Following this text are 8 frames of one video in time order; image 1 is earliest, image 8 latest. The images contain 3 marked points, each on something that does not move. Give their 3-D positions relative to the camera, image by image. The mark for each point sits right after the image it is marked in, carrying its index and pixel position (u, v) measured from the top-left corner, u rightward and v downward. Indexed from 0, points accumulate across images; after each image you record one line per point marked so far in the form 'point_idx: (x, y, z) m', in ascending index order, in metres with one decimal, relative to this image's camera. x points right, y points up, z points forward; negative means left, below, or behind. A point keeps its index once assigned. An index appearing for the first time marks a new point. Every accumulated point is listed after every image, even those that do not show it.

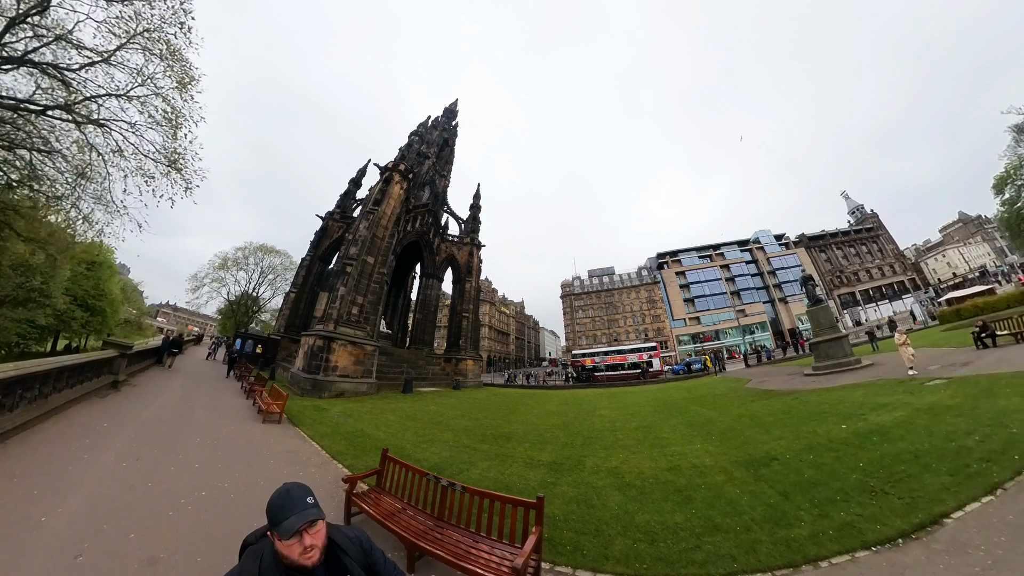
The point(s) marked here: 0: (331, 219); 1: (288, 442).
0: (-11.0, +3.7, +17.9) m
1: (-6.6, -4.4, +9.4) m
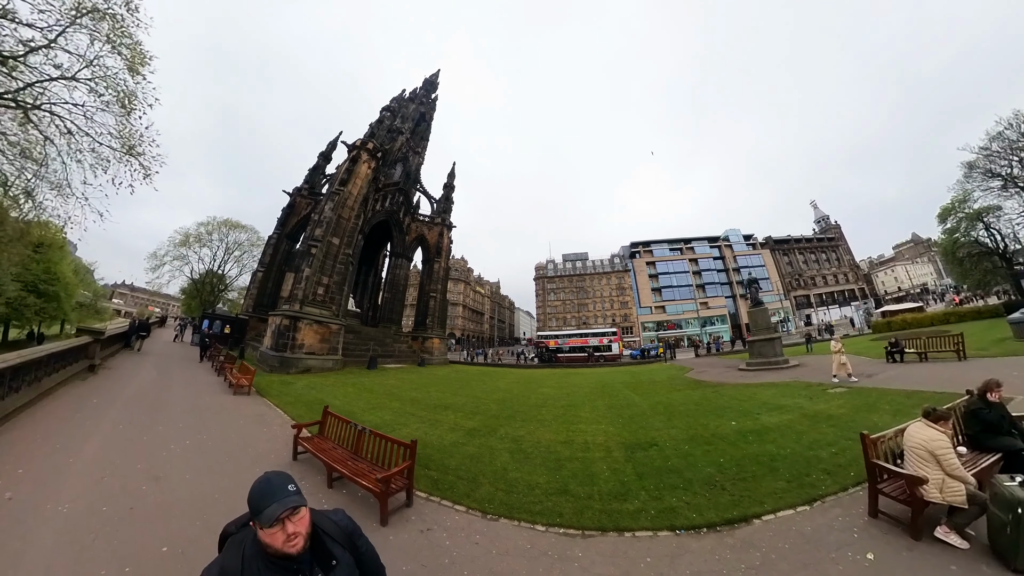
0: (-12.7, +5.4, +17.9) m
1: (-8.8, -4.0, +10.6) m
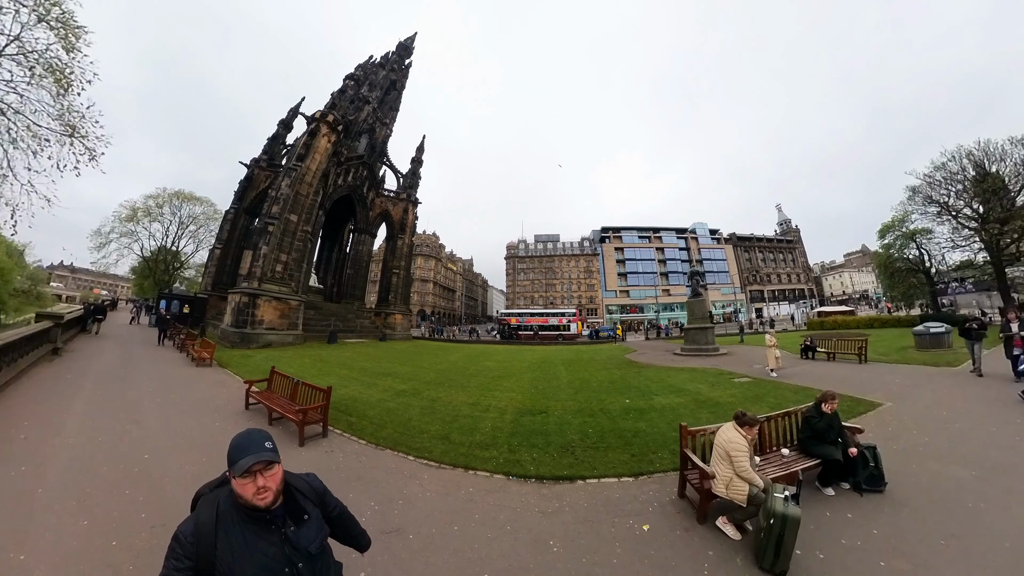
0: (-14.9, +7.1, +17.8) m
1: (-11.6, -3.4, +11.9) m
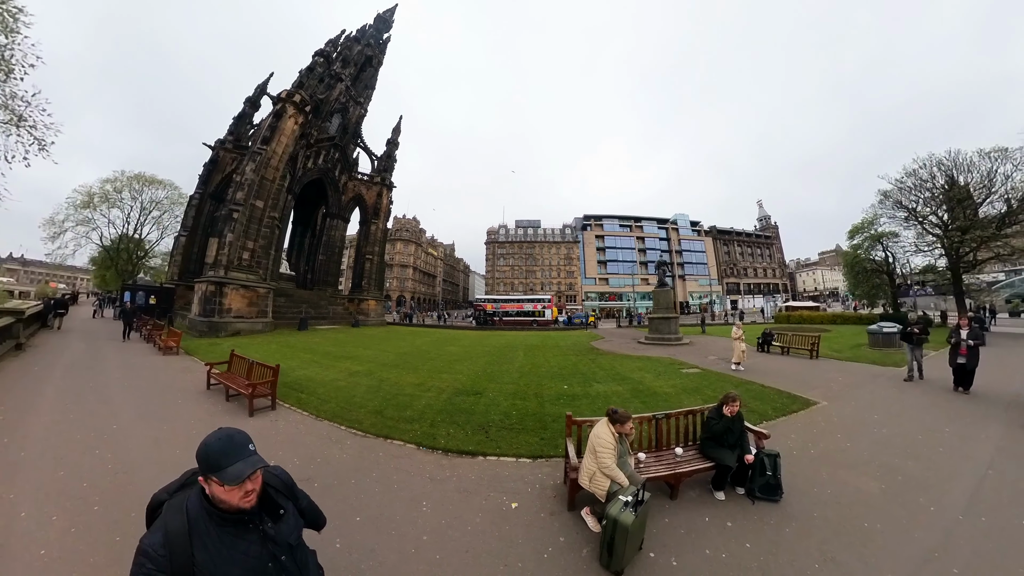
0: (-16.4, +8.1, +17.2) m
1: (-13.3, -3.0, +12.2) m
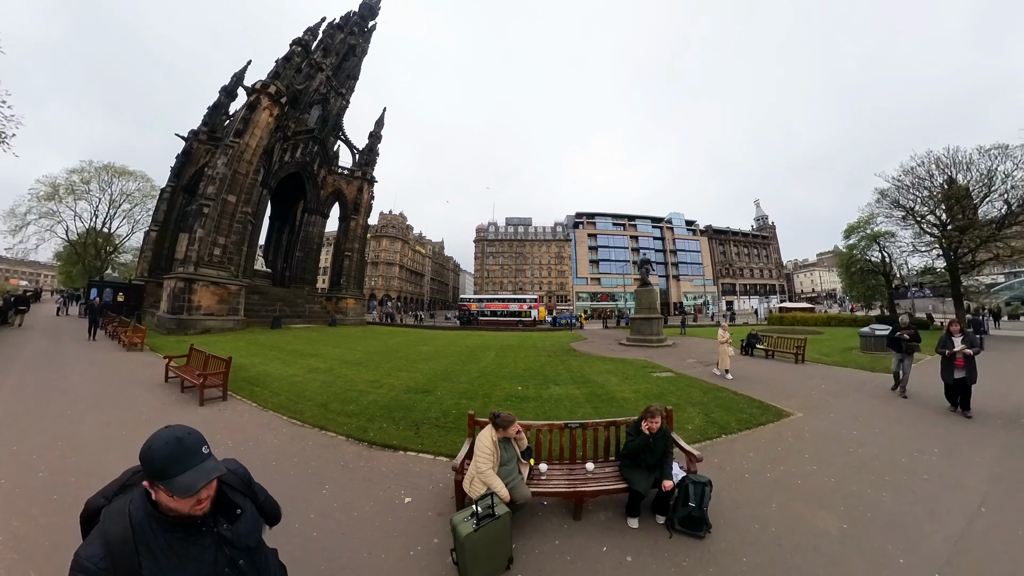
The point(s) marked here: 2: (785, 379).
0: (-17.3, +8.3, +16.7) m
1: (-14.3, -2.8, +11.7) m
2: (+6.9, -2.3, +7.9) m
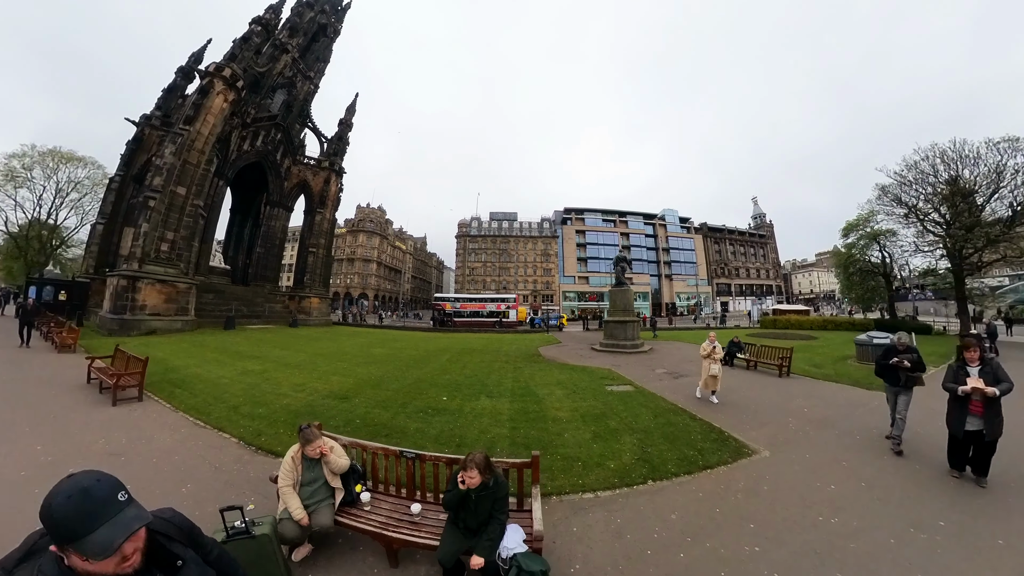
0: (-18.7, +8.4, +15.6) m
1: (-15.8, -2.7, +10.7) m
2: (+5.5, -2.4, +6.8) m
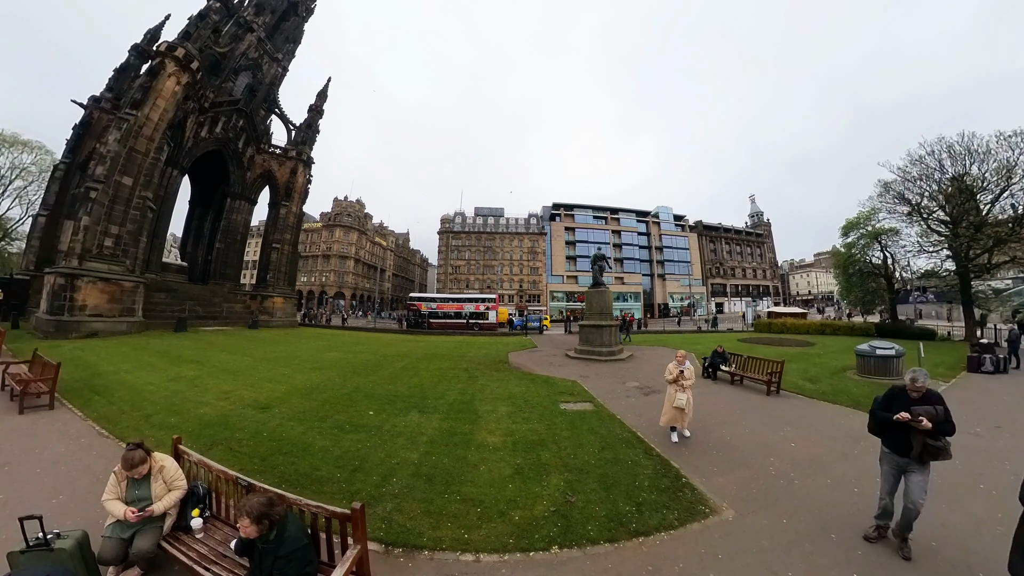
0: (-19.8, +8.5, +14.4) m
1: (-17.0, -2.7, +9.6) m
2: (+4.3, -2.5, +5.8) m
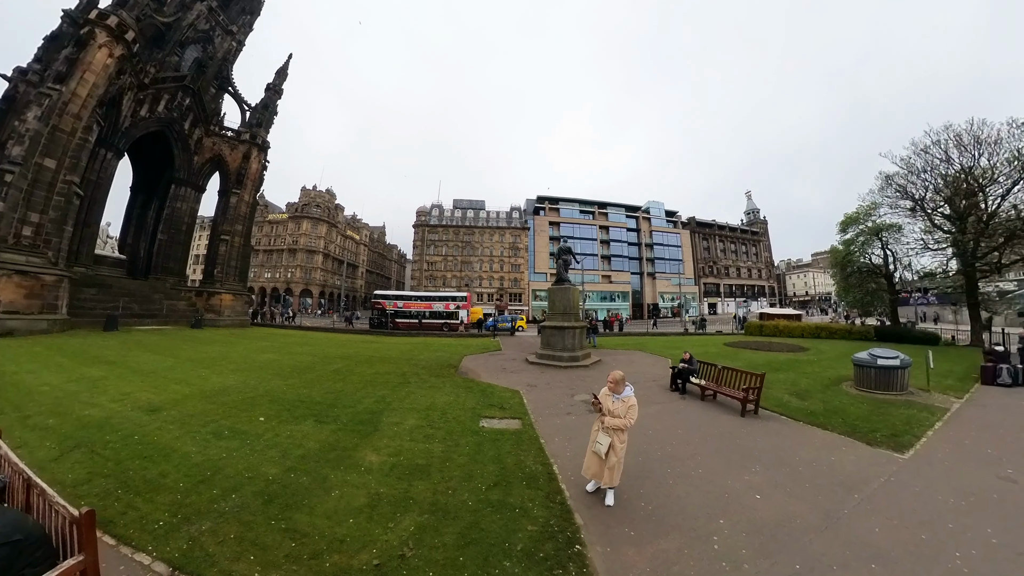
0: (-21.3, +8.7, +13.2) m
1: (-18.5, -2.5, +8.3) m
2: (+2.8, -2.4, +4.5) m
